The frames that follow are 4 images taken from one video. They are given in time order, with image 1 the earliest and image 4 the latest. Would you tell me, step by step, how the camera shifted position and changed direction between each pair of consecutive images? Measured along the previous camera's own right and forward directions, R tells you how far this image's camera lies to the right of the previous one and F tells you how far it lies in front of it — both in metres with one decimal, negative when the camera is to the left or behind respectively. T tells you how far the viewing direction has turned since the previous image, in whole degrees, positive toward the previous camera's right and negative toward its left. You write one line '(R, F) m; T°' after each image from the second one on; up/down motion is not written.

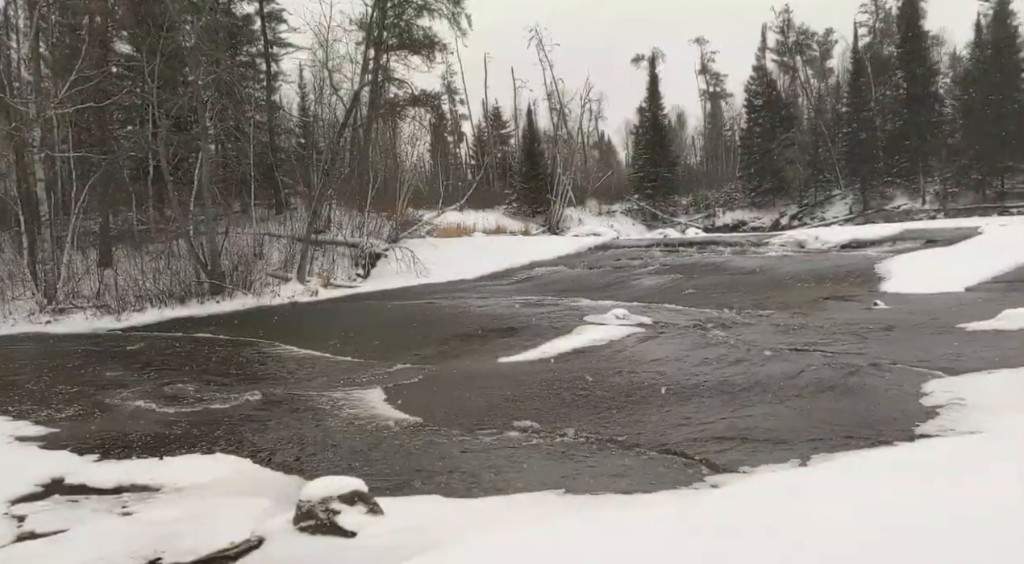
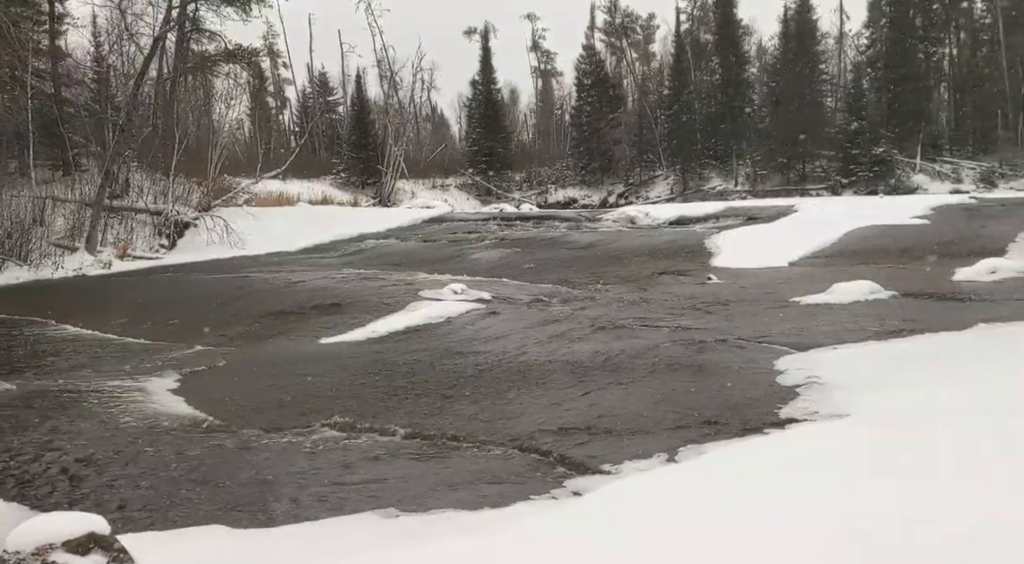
(+0.1, +0.9) m; +11°
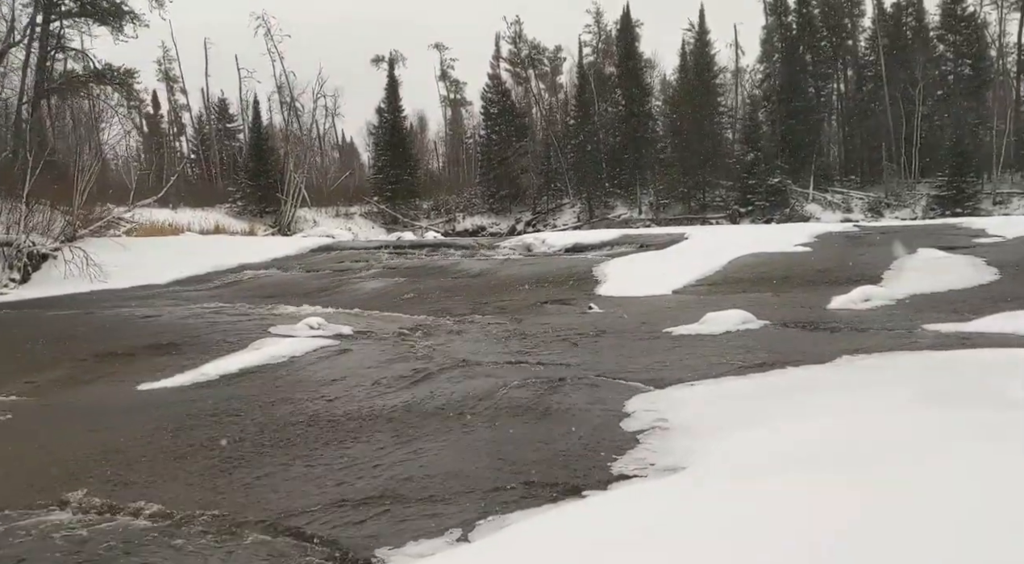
(+0.6, +0.6) m; +5°
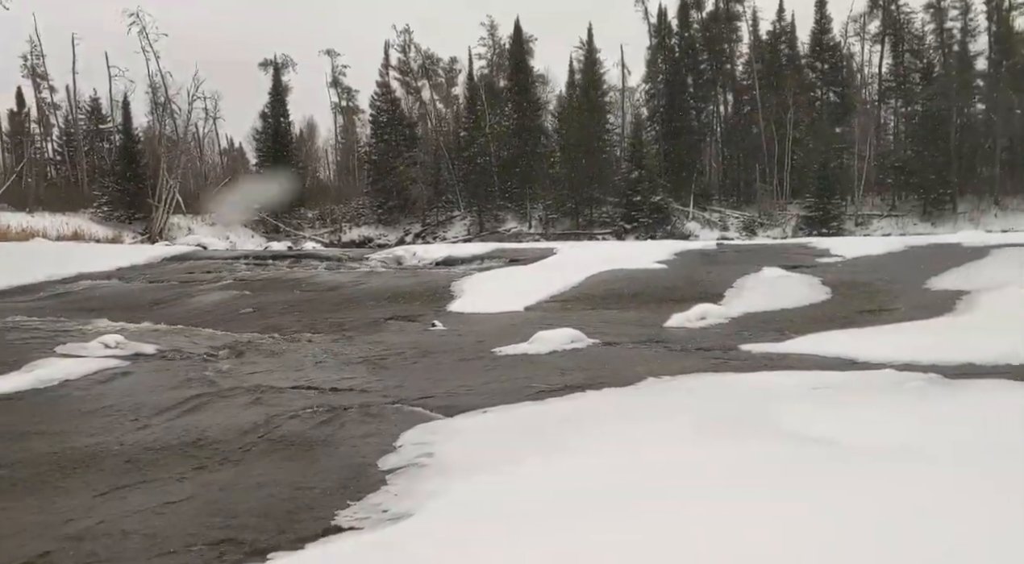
(+0.8, +0.4) m; +7°
